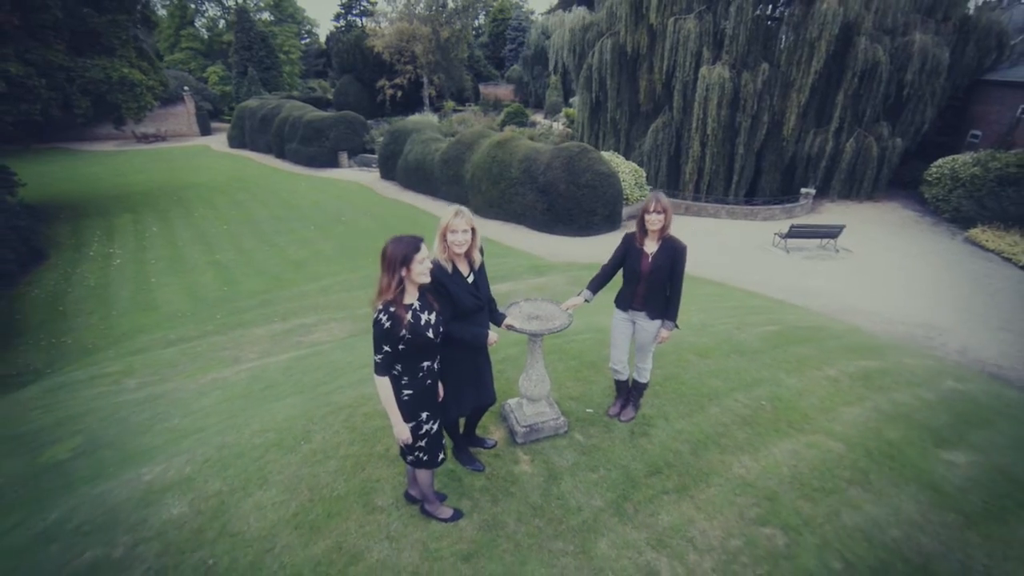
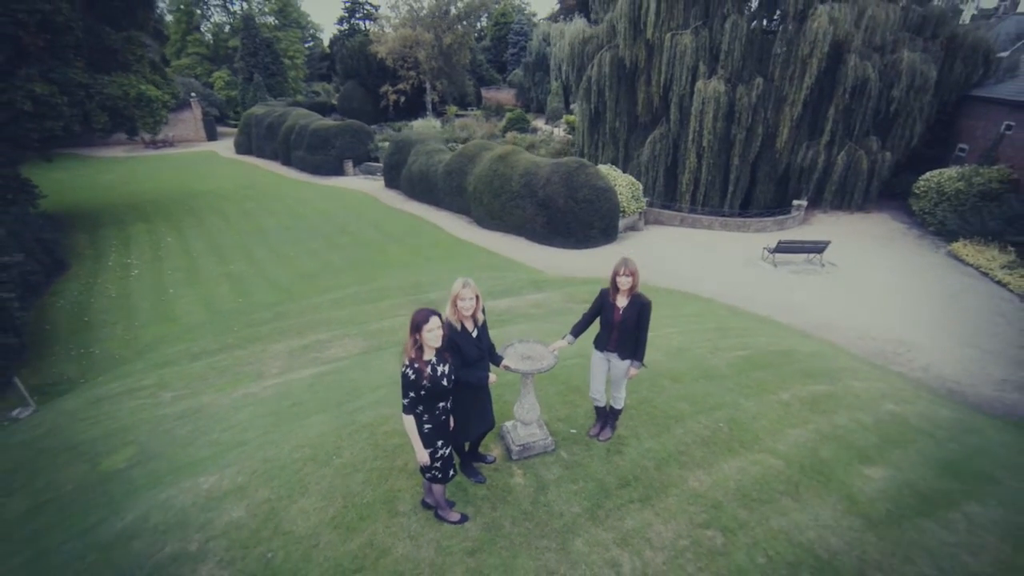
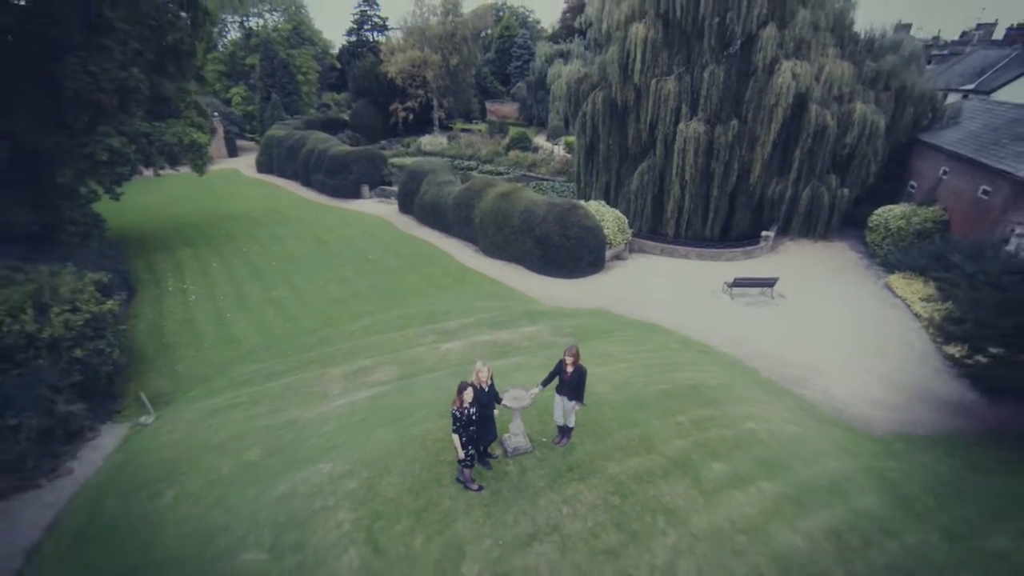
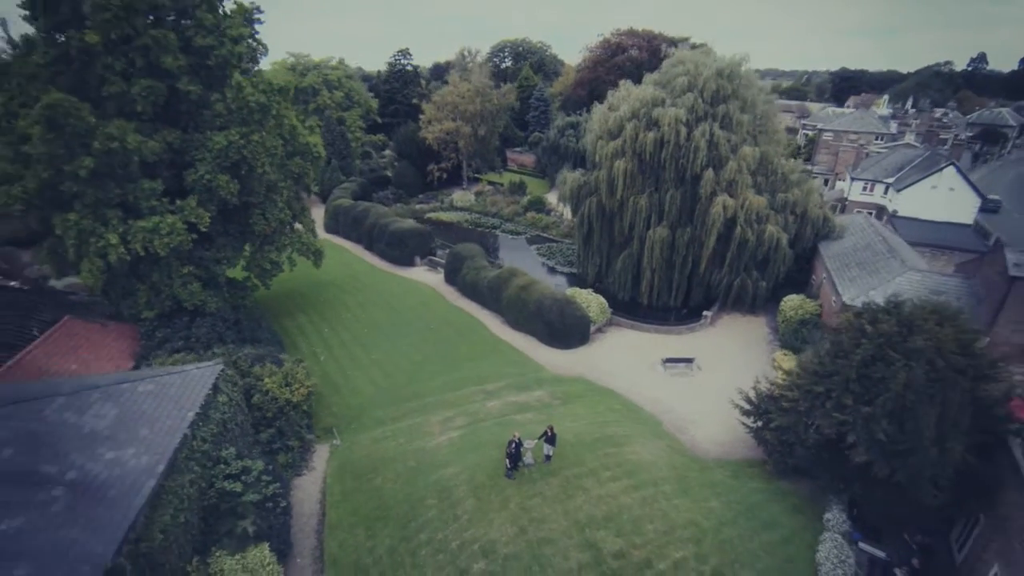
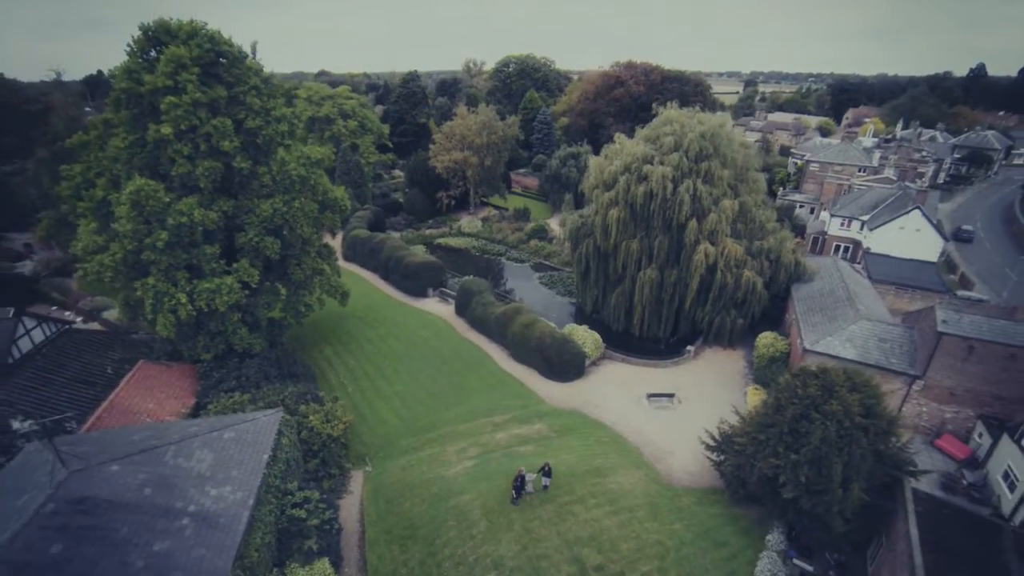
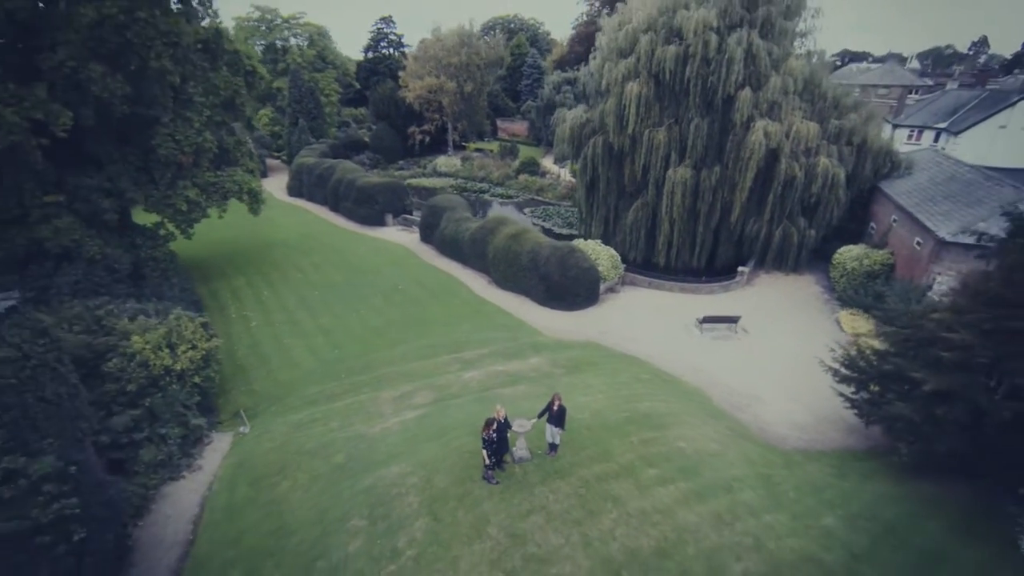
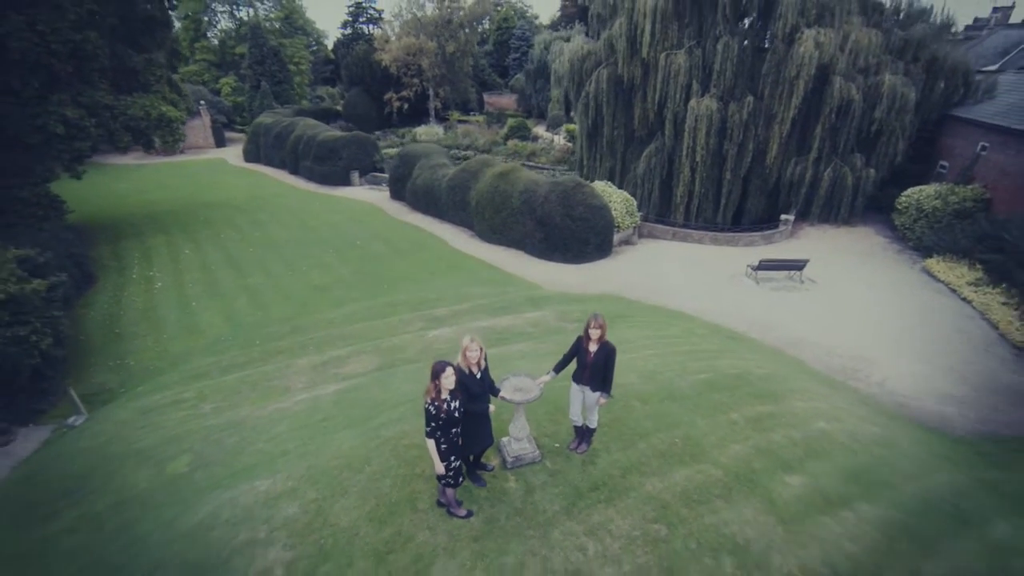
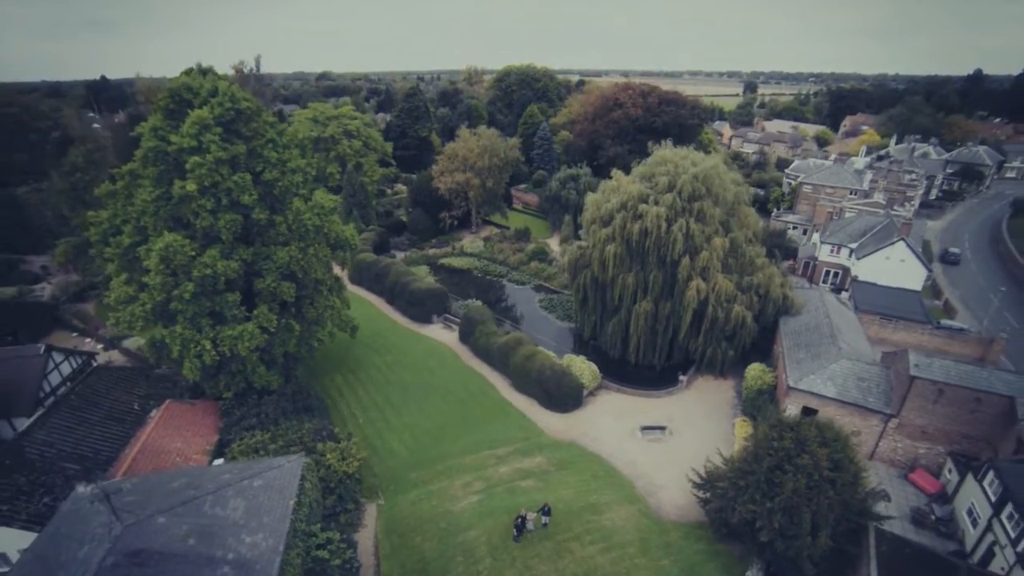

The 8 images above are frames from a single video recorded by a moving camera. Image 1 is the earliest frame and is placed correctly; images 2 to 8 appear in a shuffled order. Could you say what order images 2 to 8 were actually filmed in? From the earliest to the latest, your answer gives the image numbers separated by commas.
2, 7, 3, 6, 4, 5, 8
